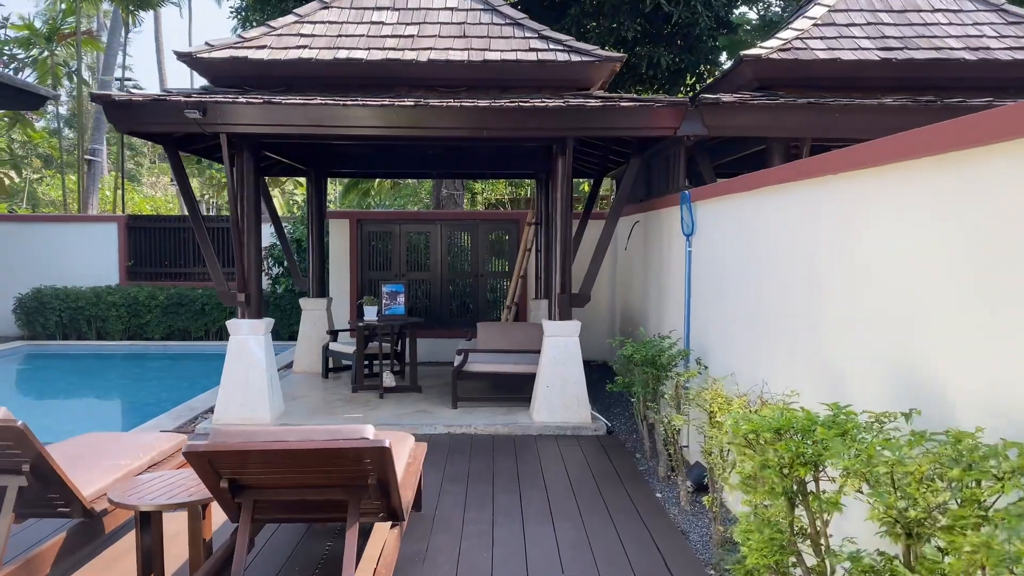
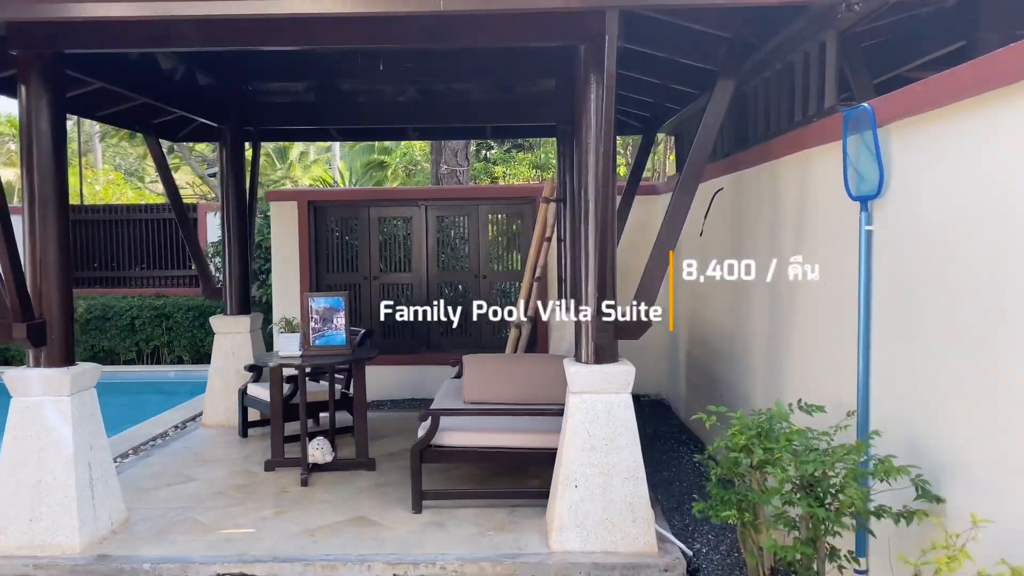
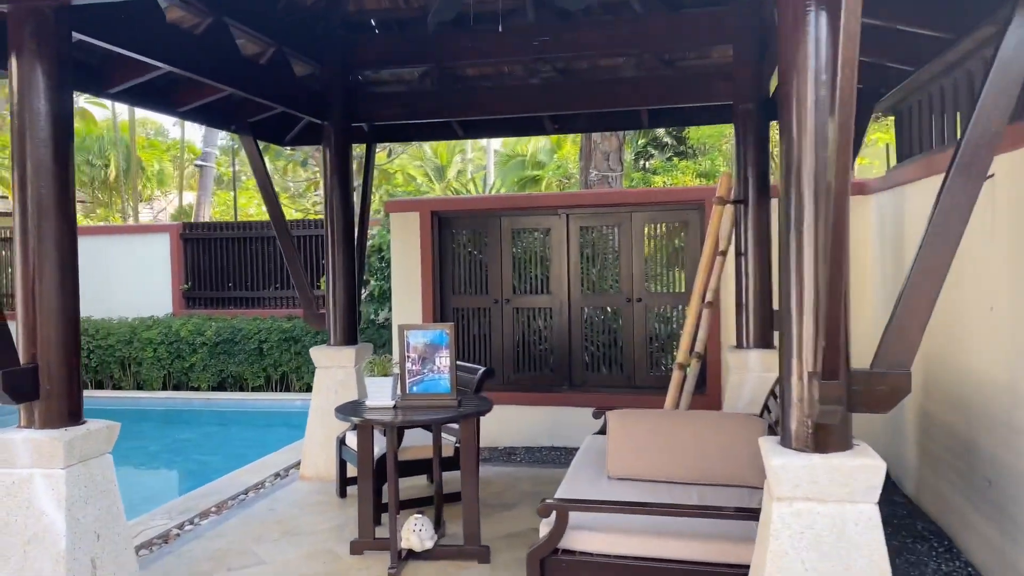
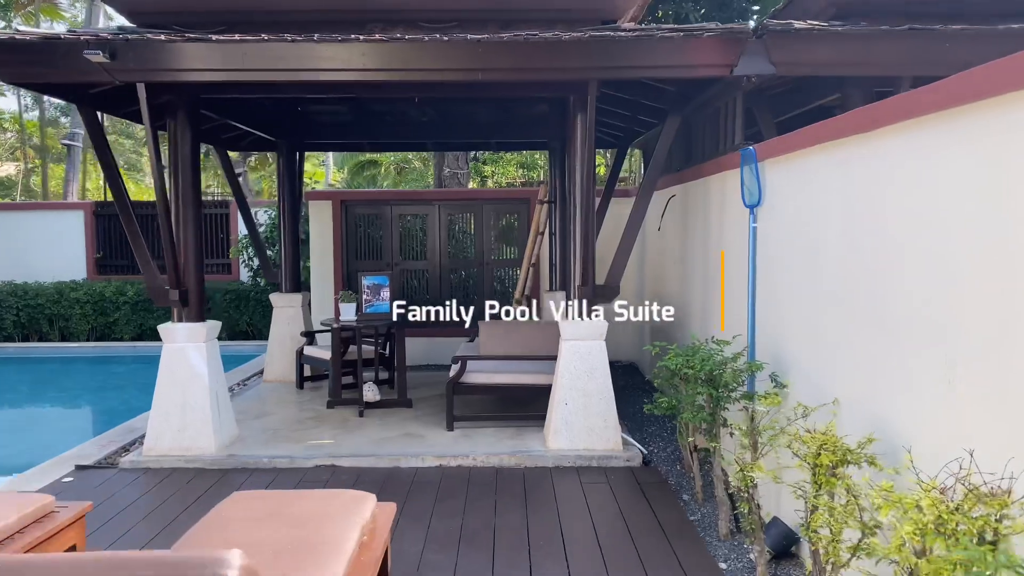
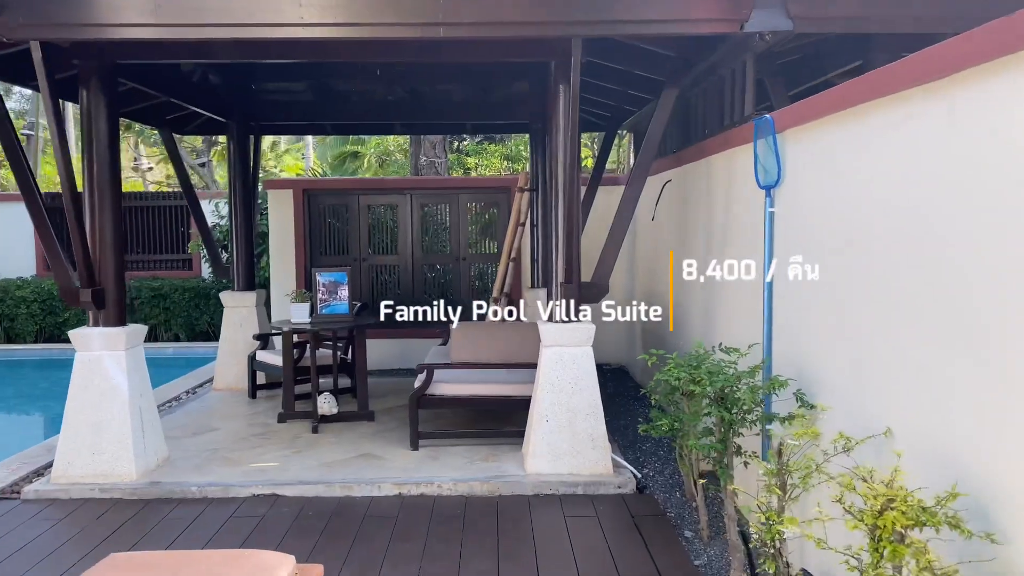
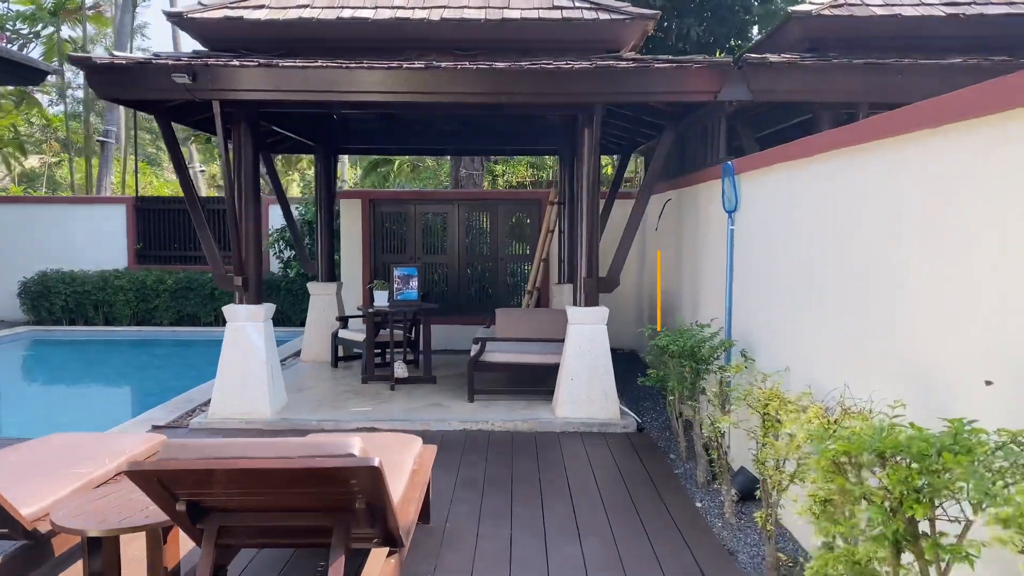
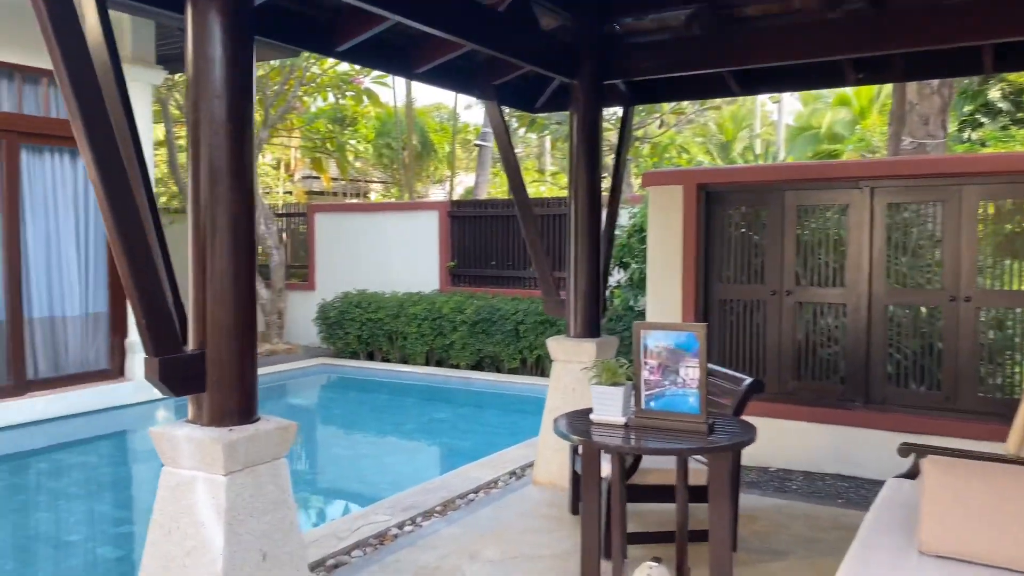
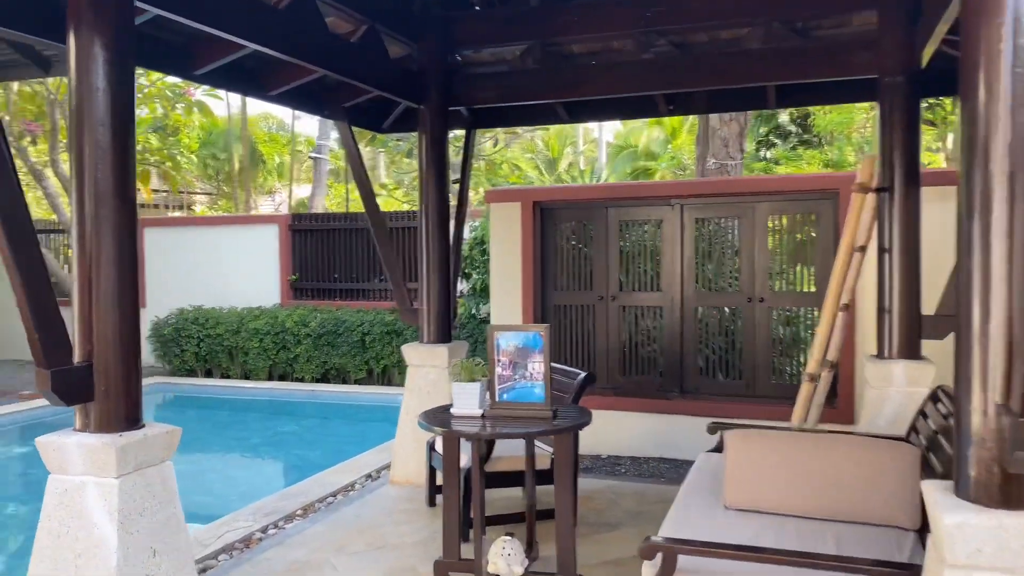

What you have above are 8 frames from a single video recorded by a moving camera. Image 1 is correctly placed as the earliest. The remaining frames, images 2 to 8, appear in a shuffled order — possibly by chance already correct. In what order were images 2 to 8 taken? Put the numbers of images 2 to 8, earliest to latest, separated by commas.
6, 4, 5, 2, 3, 8, 7
